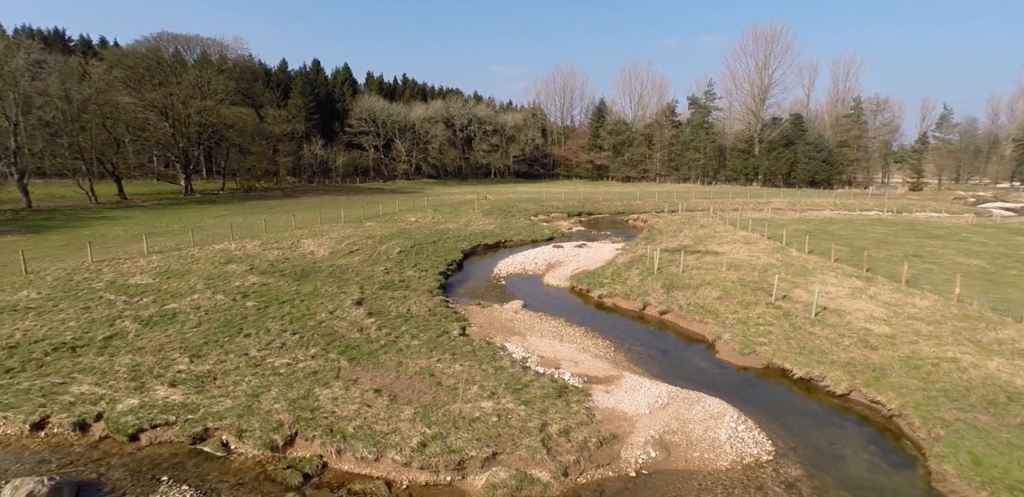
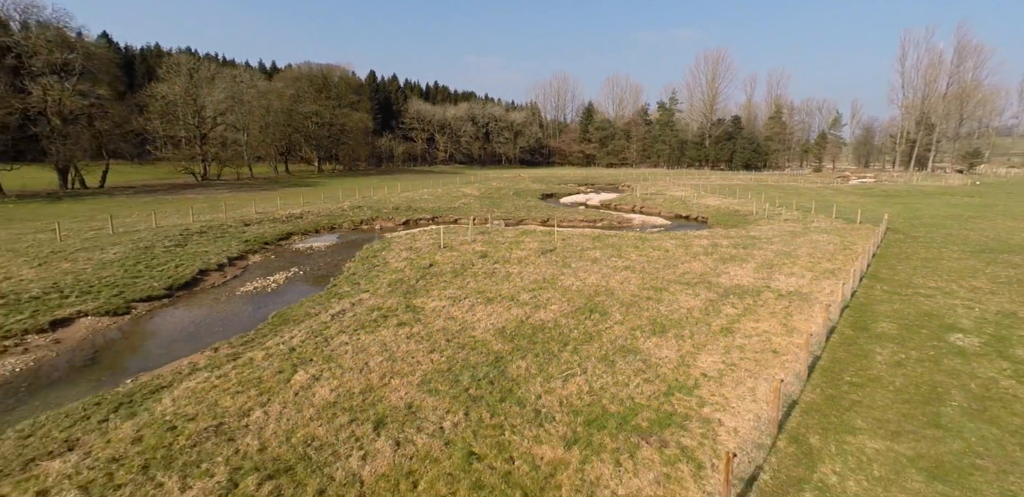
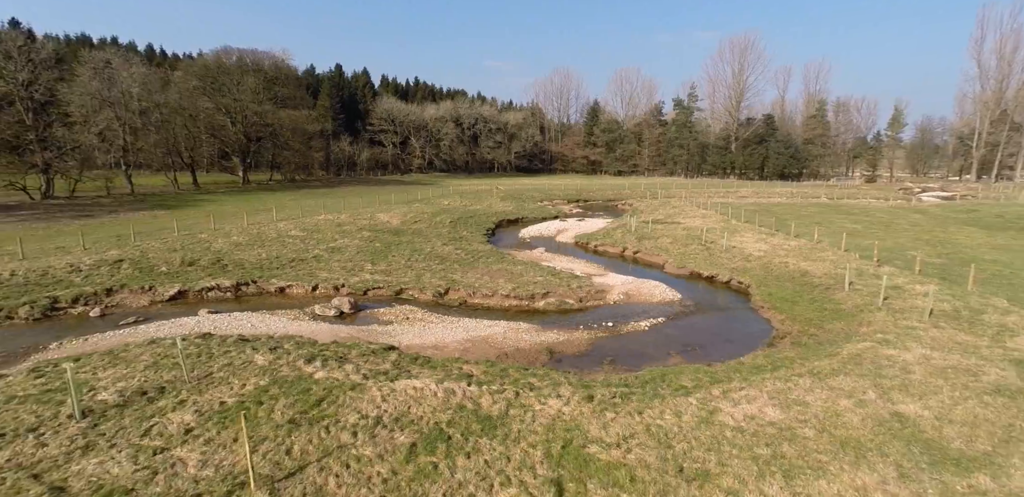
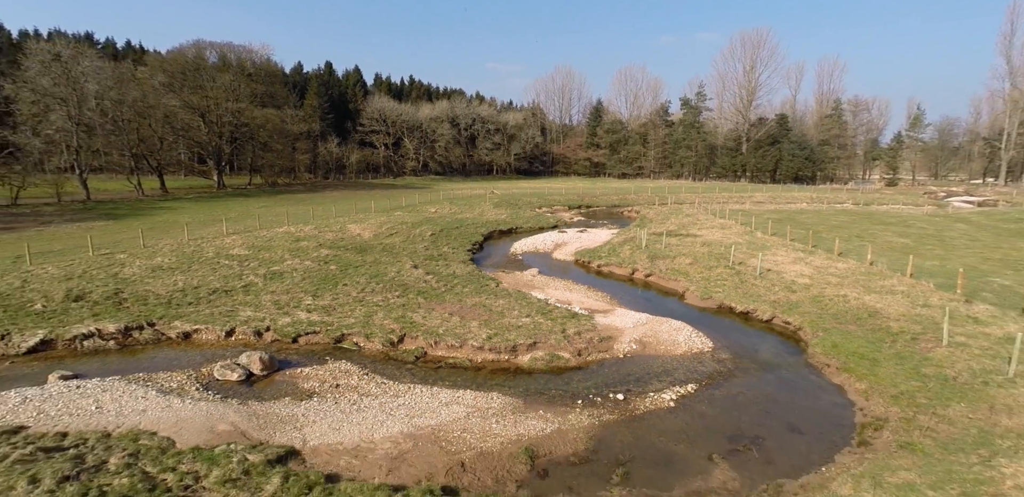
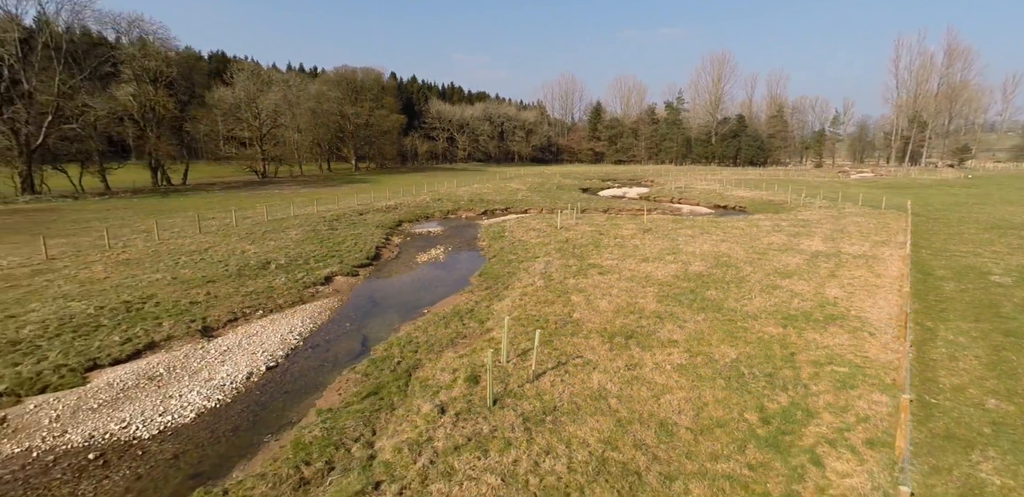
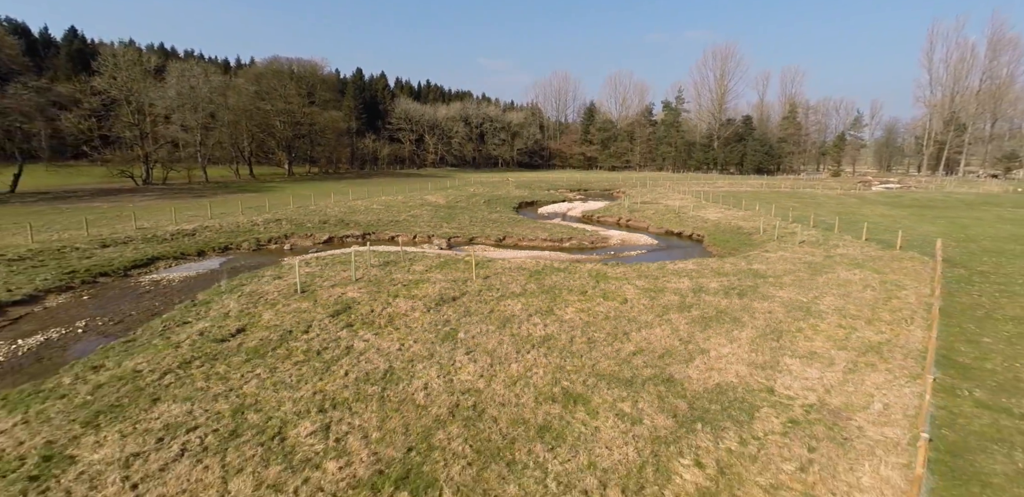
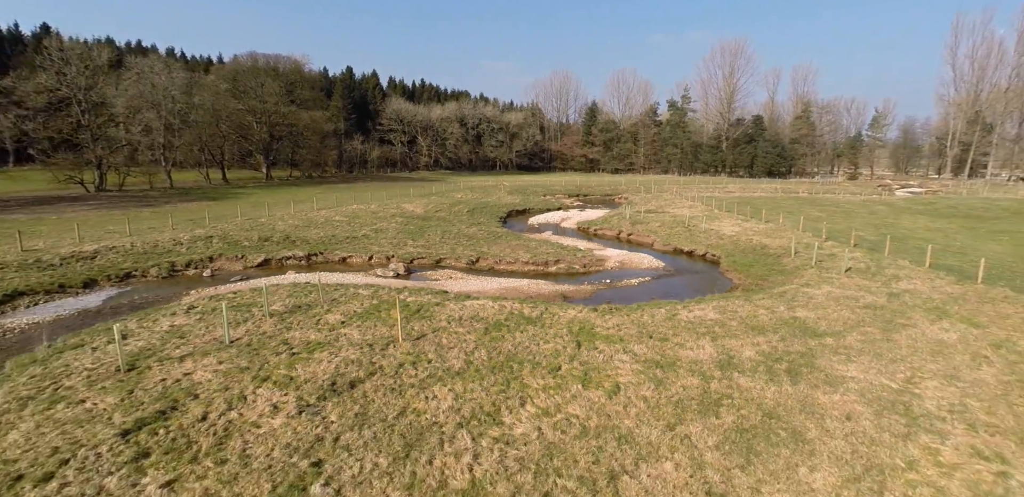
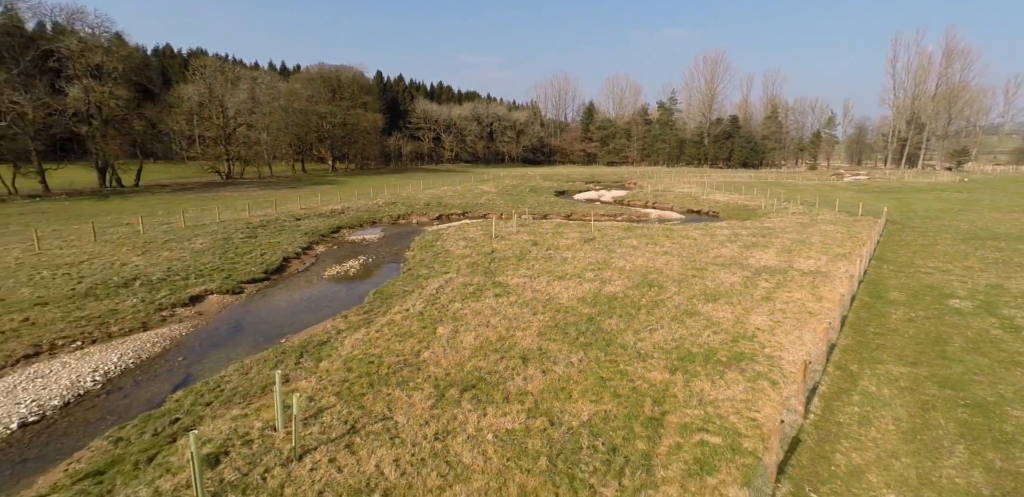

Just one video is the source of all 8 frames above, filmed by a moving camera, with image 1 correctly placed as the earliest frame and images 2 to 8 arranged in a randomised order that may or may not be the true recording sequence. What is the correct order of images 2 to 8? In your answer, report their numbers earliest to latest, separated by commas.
4, 3, 7, 6, 2, 8, 5
